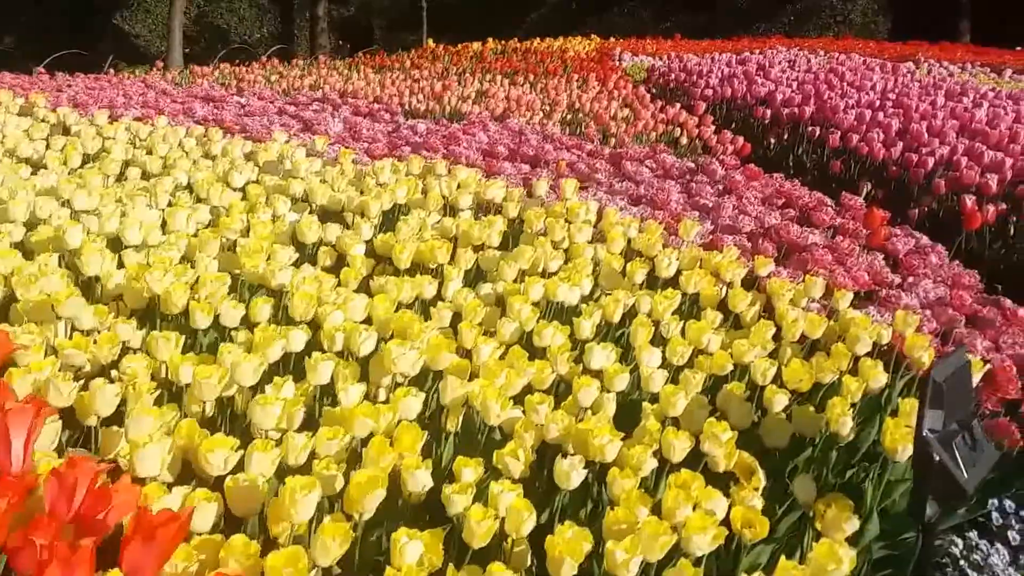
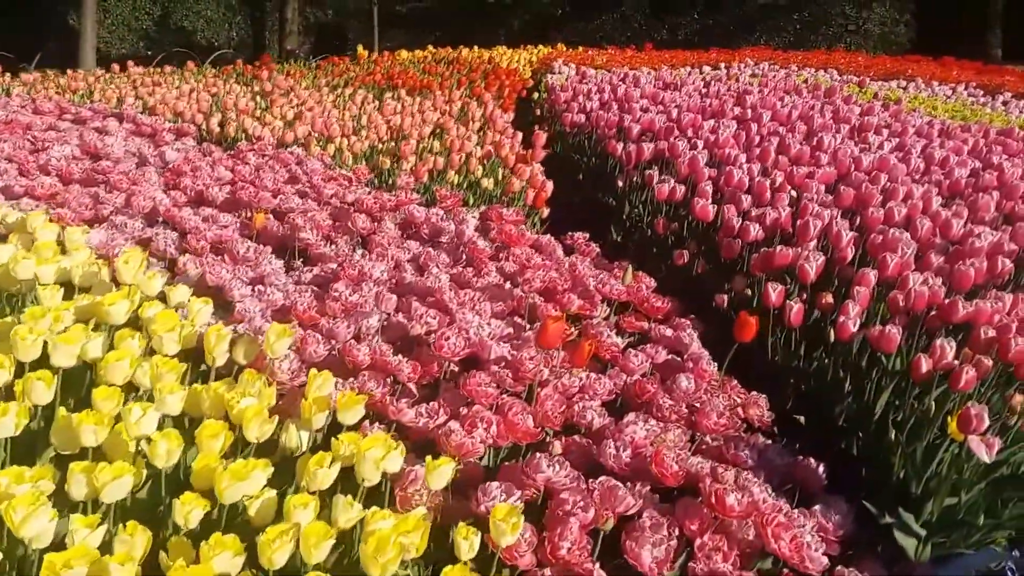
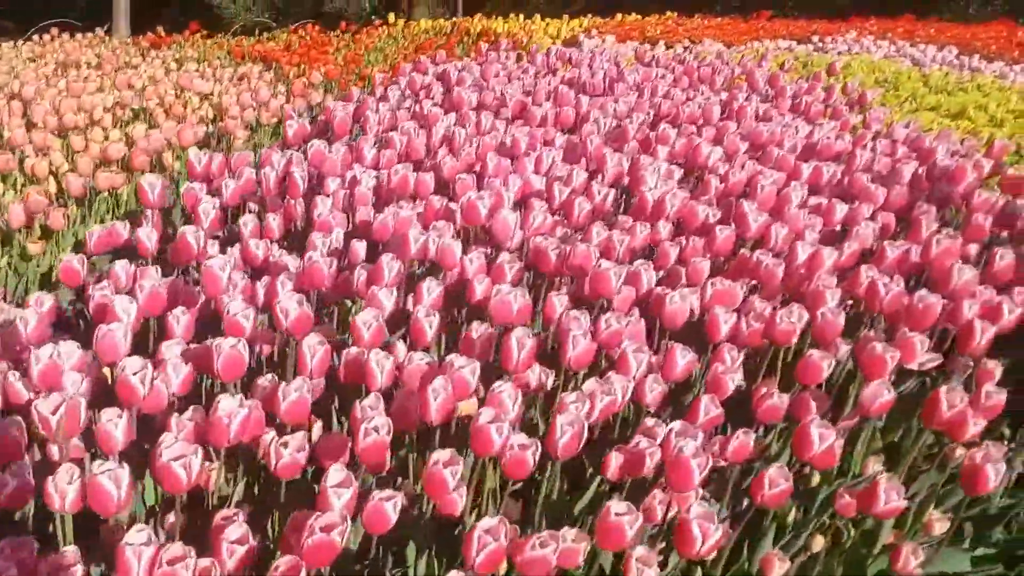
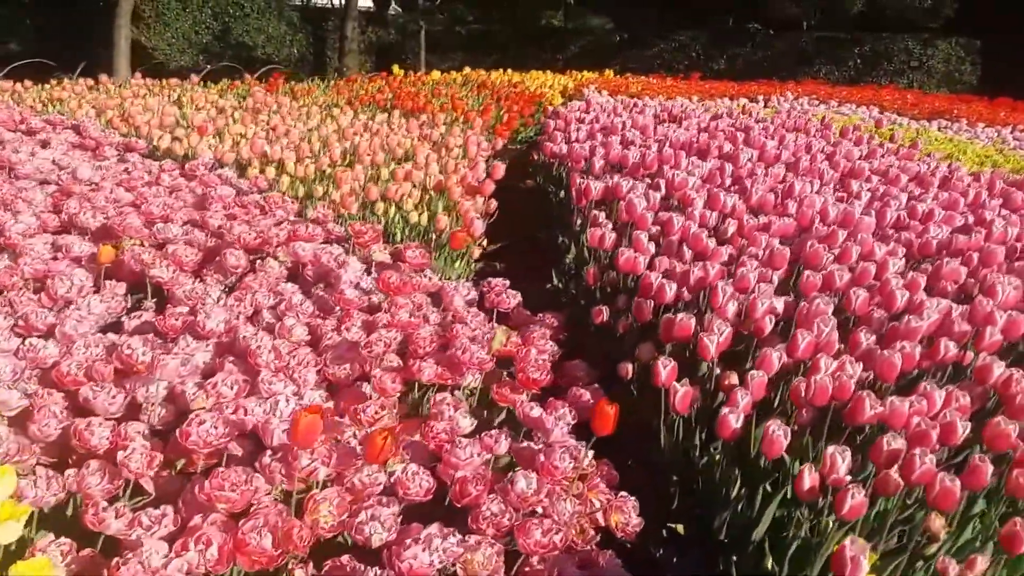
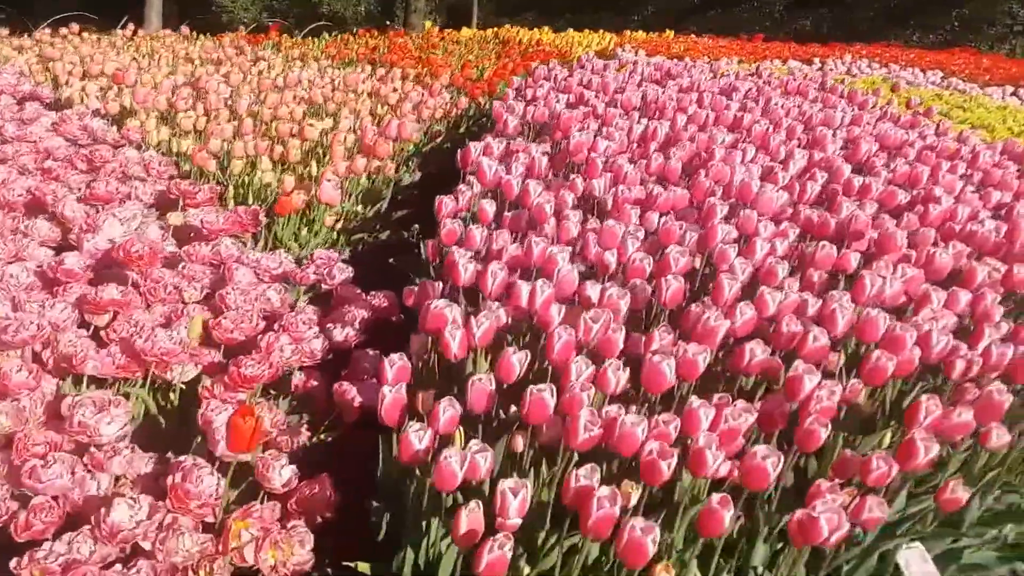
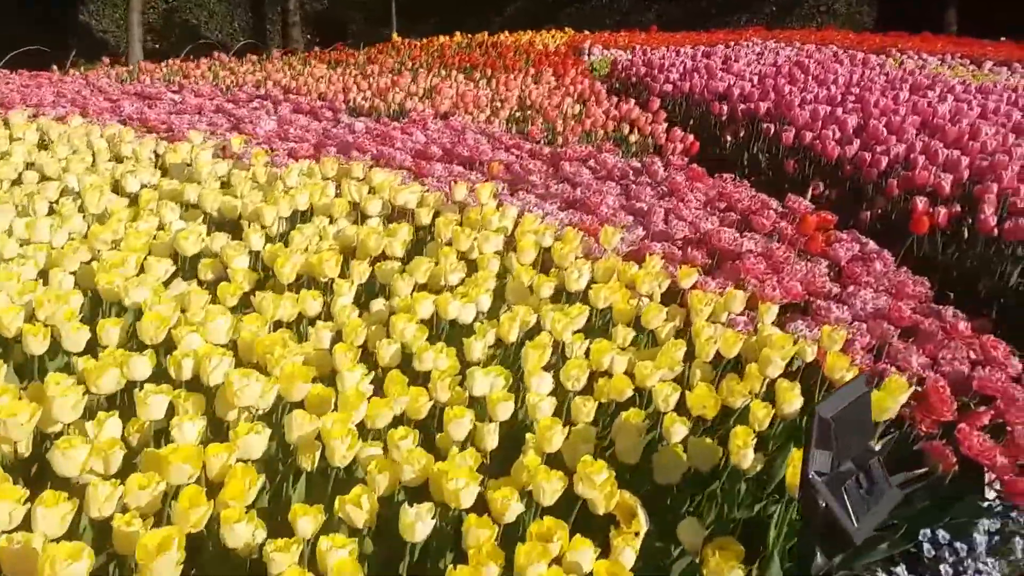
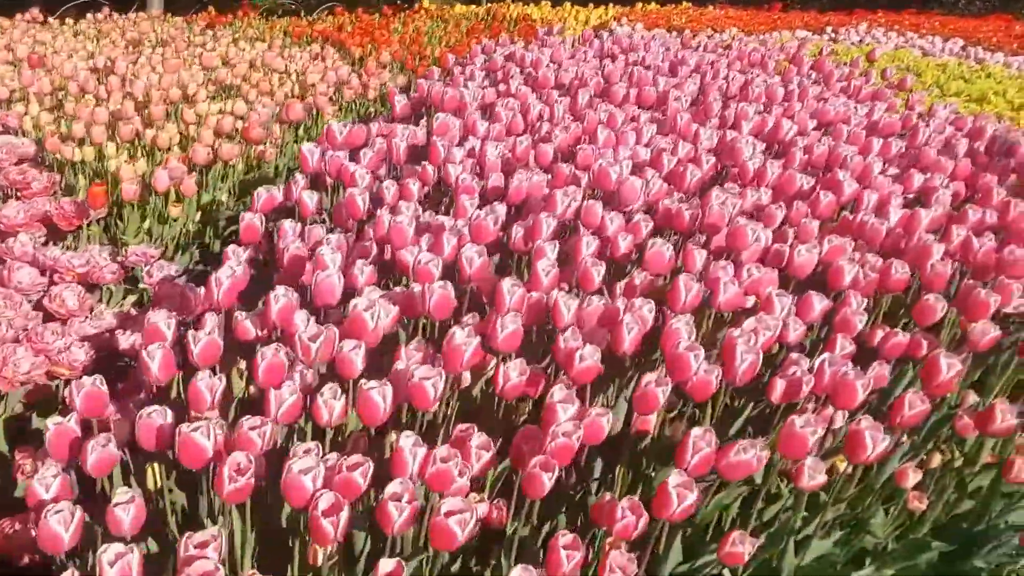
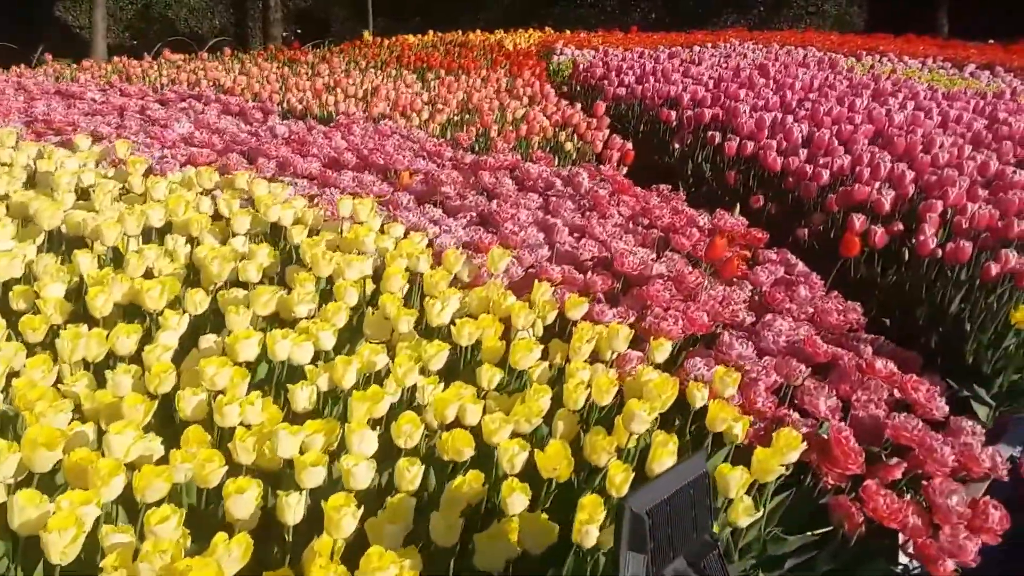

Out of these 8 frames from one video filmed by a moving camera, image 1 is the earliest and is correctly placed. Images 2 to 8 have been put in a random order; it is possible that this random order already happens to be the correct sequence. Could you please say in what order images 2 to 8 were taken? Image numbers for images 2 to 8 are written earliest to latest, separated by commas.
6, 8, 2, 4, 5, 7, 3
